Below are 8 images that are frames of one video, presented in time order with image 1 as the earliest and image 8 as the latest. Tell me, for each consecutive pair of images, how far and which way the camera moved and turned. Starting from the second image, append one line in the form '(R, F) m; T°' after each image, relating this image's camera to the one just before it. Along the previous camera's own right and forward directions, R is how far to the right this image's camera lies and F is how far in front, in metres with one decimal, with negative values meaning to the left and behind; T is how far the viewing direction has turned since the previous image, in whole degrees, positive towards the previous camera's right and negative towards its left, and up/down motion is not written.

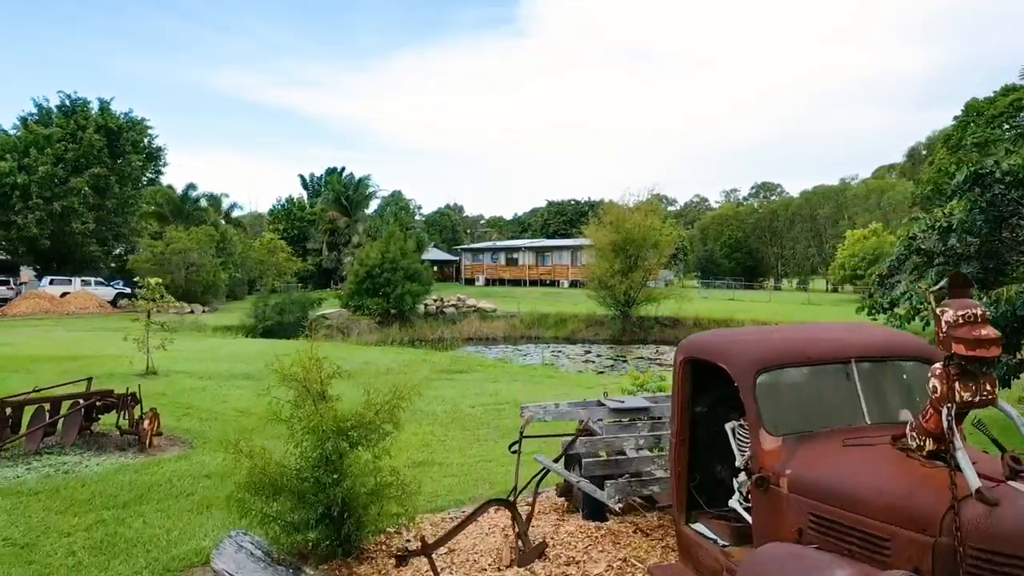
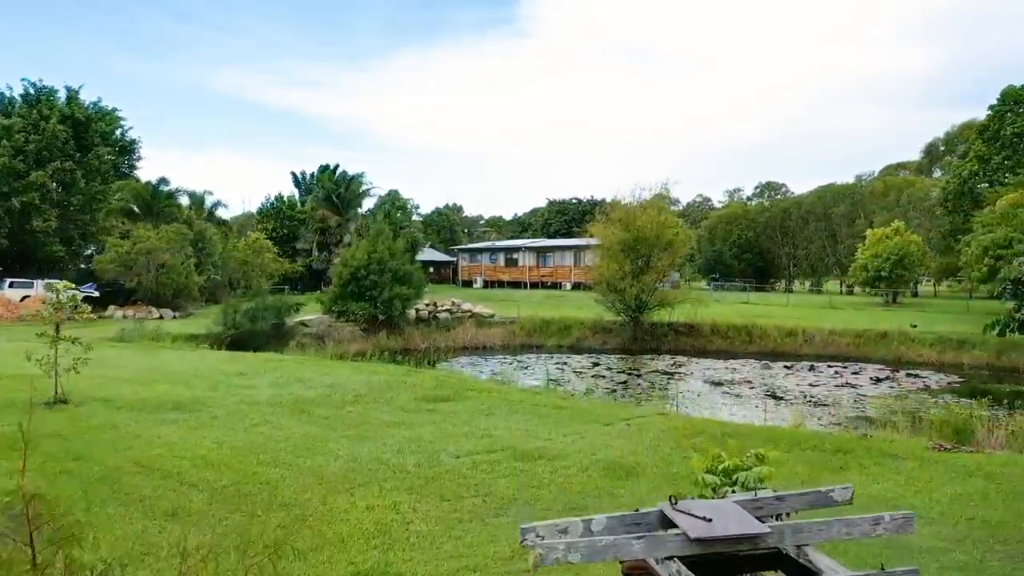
(0.0, +2.5) m; 0°
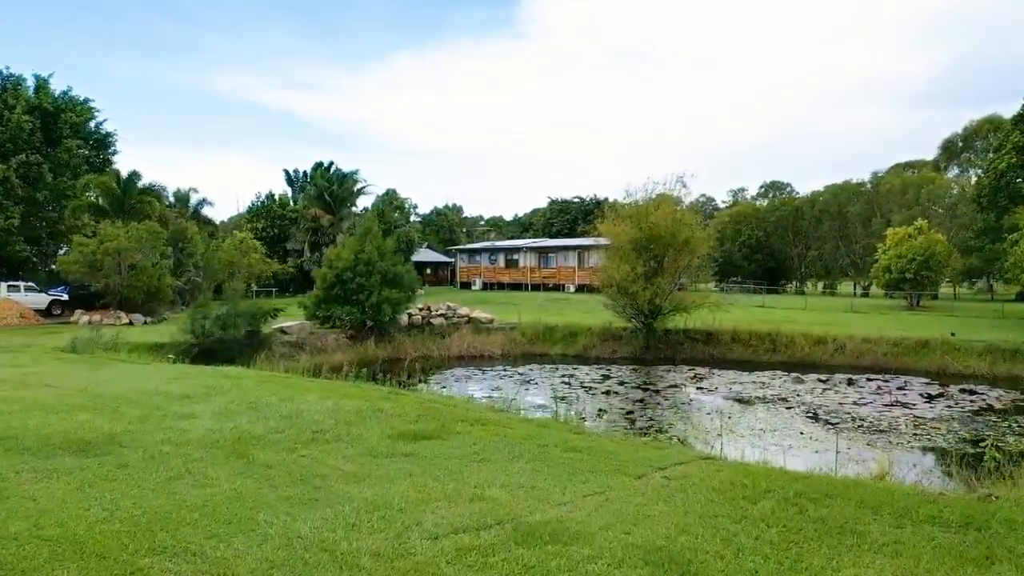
(0.0, +2.2) m; 0°
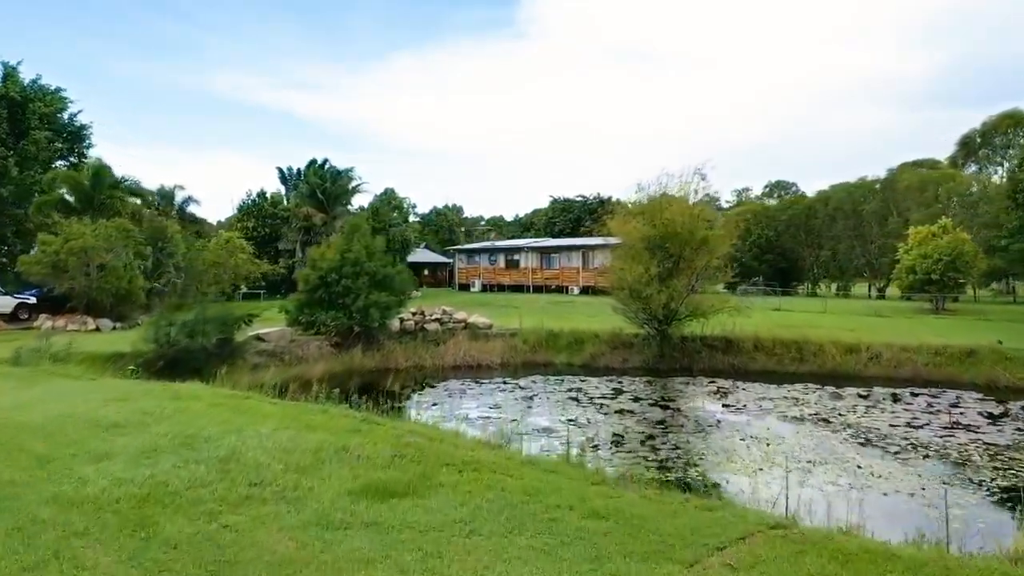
(0.0, +2.0) m; 0°
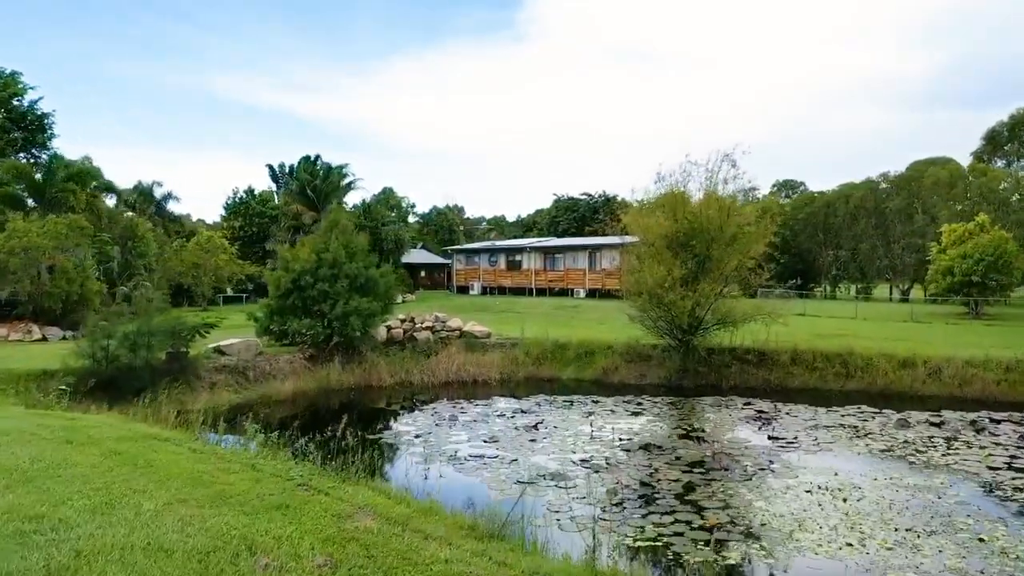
(0.0, +2.7) m; 0°
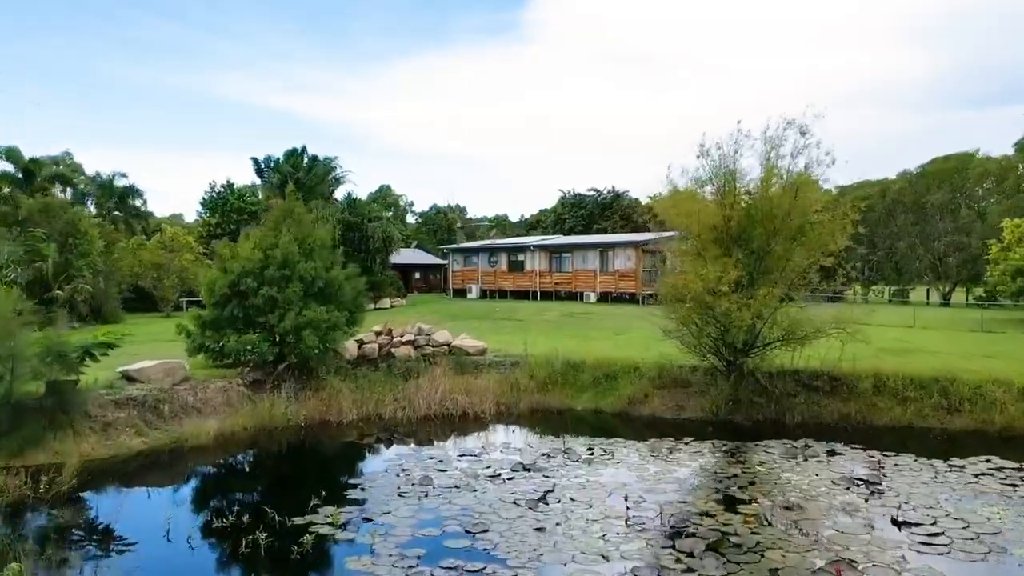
(0.0, +4.0) m; 0°
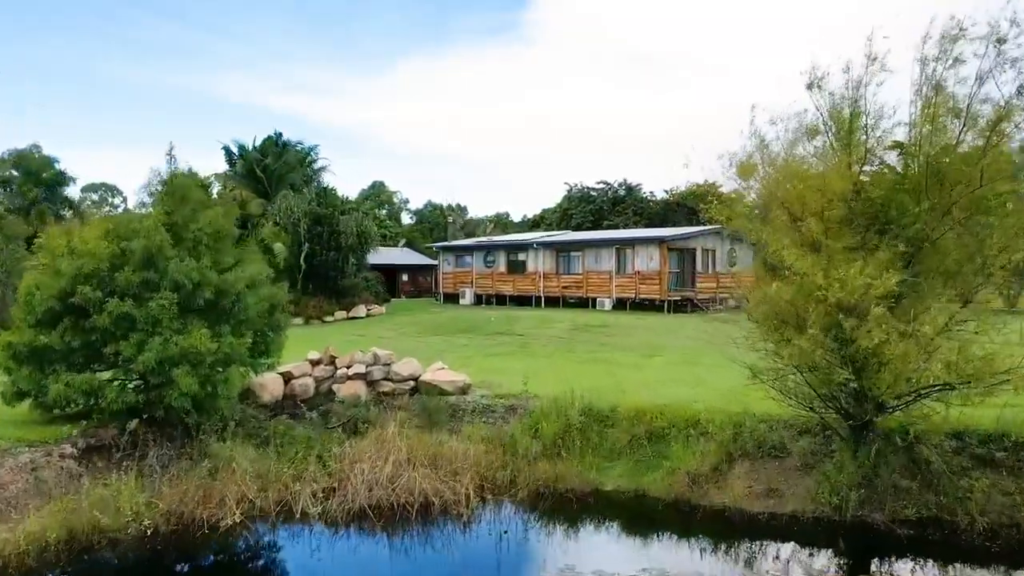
(+0.1, +5.3) m; 0°
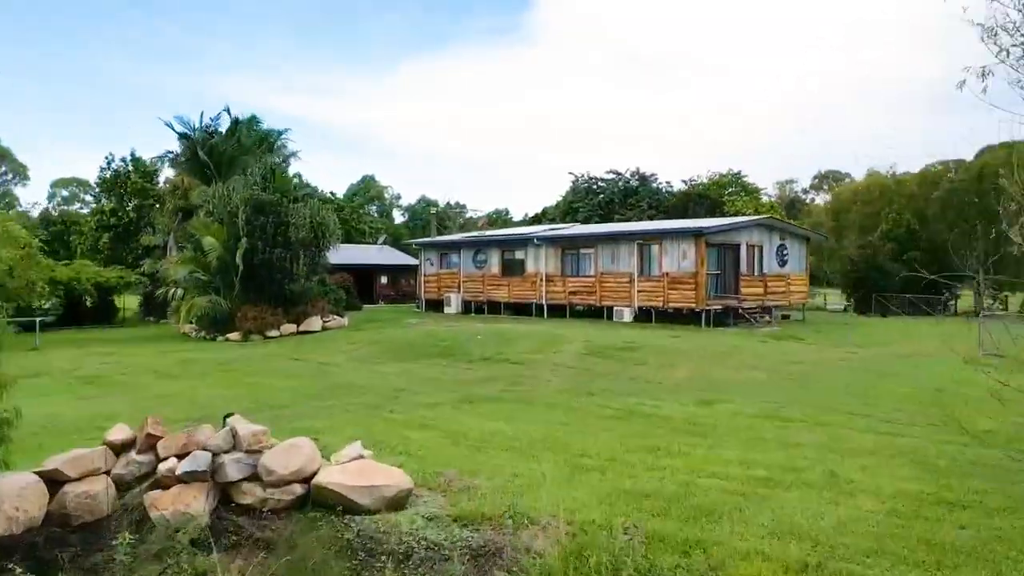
(+0.1, +5.7) m; 0°
